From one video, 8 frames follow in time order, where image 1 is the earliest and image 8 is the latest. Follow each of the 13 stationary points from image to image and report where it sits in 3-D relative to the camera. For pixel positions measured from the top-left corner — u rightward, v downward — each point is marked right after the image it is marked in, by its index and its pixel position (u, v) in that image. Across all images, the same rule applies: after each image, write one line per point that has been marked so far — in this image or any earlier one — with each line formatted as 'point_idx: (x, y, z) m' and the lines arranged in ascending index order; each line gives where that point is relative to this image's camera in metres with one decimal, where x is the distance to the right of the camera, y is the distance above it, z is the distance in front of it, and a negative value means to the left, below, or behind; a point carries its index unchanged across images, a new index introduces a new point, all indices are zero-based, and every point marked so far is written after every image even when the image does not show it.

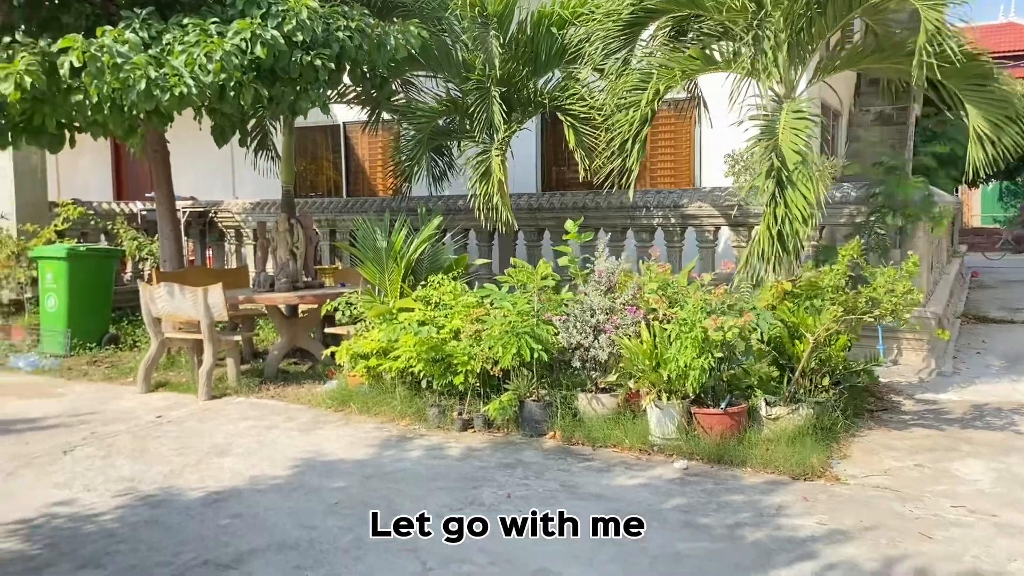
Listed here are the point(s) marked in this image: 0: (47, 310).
0: (-4.5, -0.2, +8.7) m
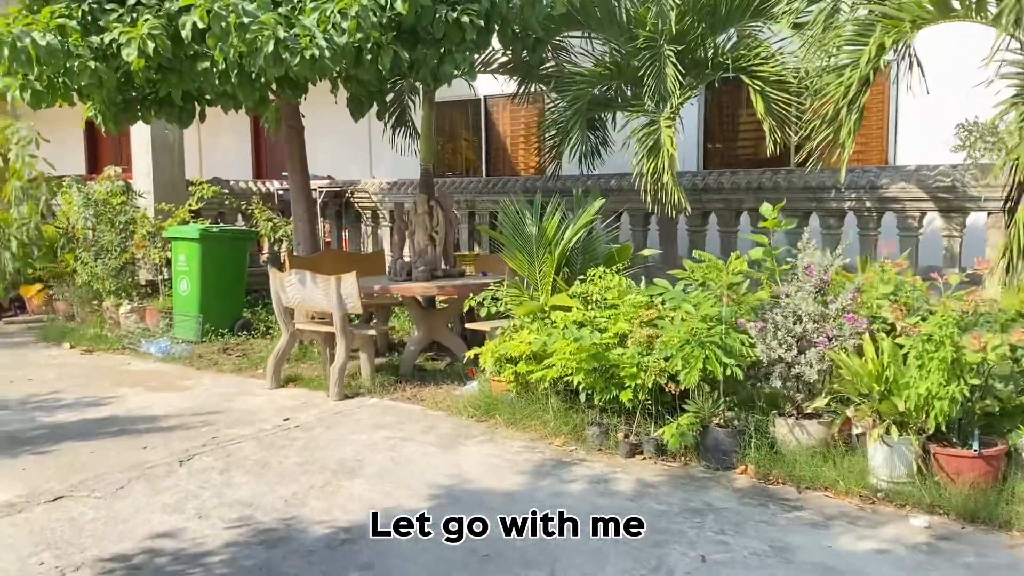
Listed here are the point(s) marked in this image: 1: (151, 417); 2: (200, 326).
0: (-3.1, -0.1, +8.3) m
1: (-2.3, -0.8, +5.8) m
2: (-2.9, -0.3, +8.2) m
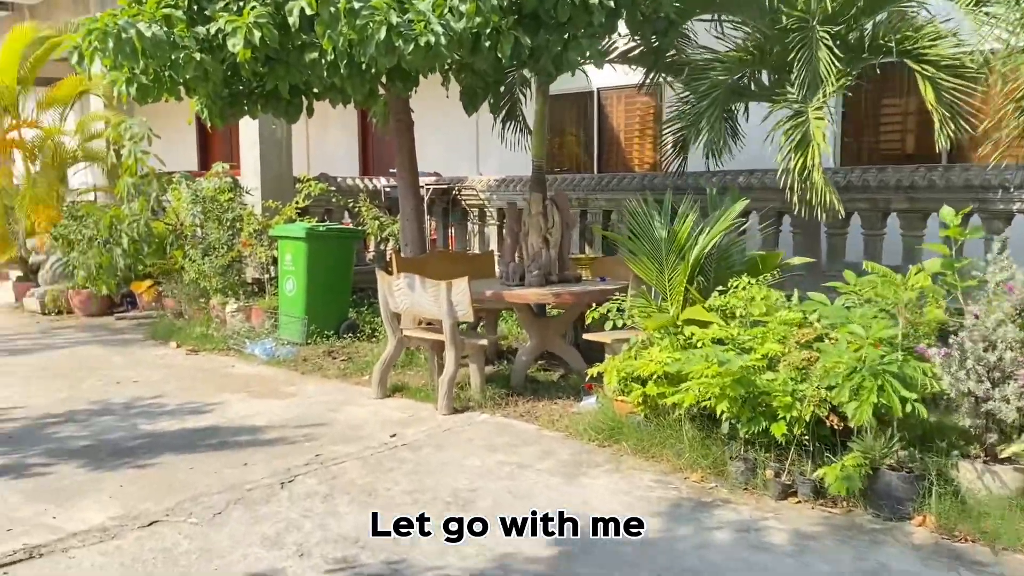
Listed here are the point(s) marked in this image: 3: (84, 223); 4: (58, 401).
0: (-2.1, -0.1, +8.0) m
1: (-1.6, -0.9, +5.5) m
2: (-1.8, -0.3, +7.9) m
3: (-4.6, +0.7, +9.6) m
4: (-3.1, -0.8, +6.1) m
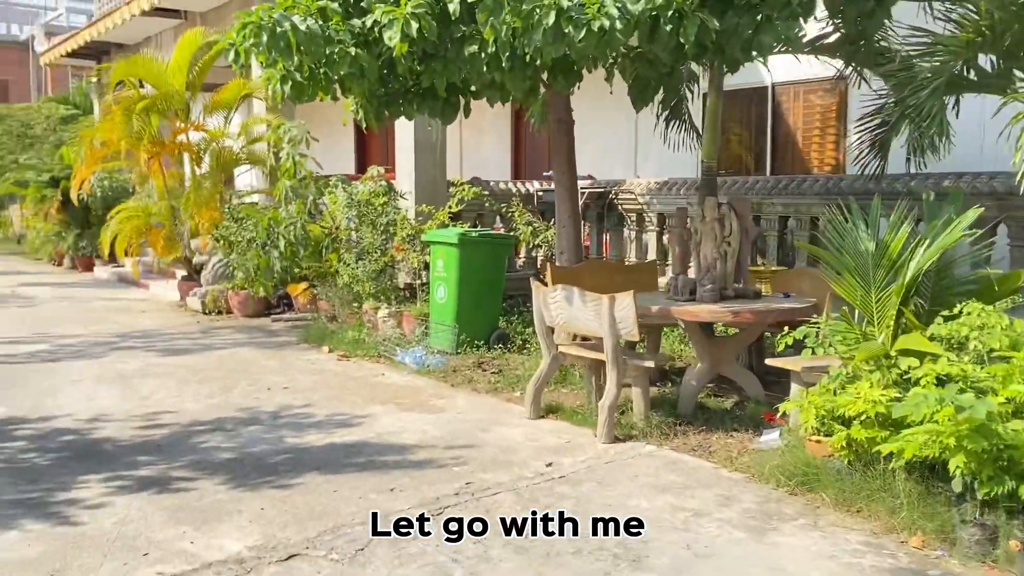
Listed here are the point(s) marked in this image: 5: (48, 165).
0: (-0.7, -0.1, +7.7) m
1: (-0.6, -0.9, +5.1) m
2: (-0.5, -0.4, +7.5) m
3: (-2.9, +0.7, +9.7) m
4: (-2.0, -0.8, +6.0) m
5: (-8.2, +2.2, +15.6) m
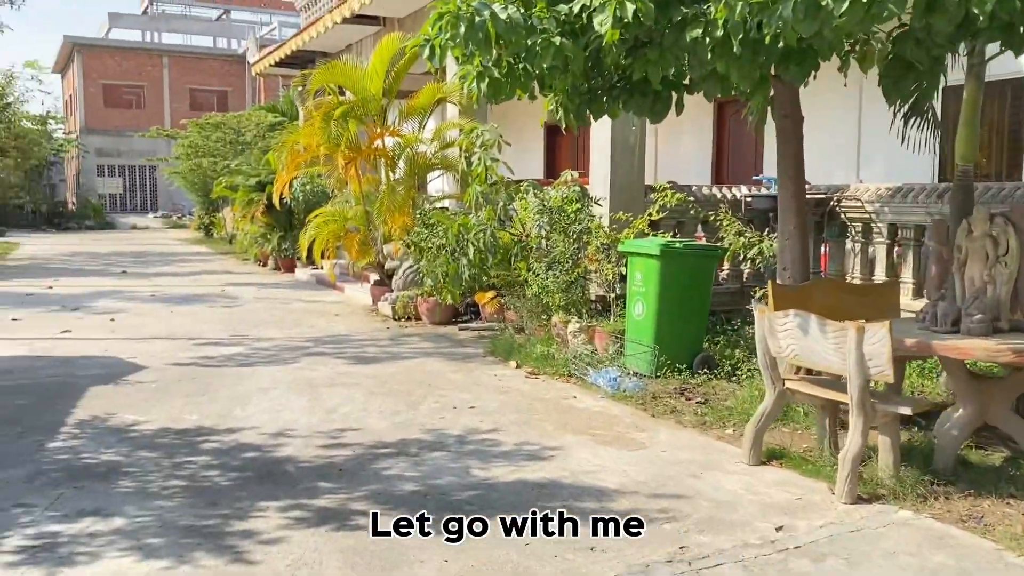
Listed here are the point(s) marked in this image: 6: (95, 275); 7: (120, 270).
0: (+1.0, -0.2, +7.0) m
1: (+0.4, -1.0, +4.5) m
2: (+1.1, -0.5, +6.8) m
3: (-0.8, +0.6, +9.4) m
4: (-0.8, -0.9, +5.6) m
5: (-4.7, +2.2, +16.3) m
6: (-7.7, +0.2, +16.4) m
7: (-7.7, +0.4, +17.4) m
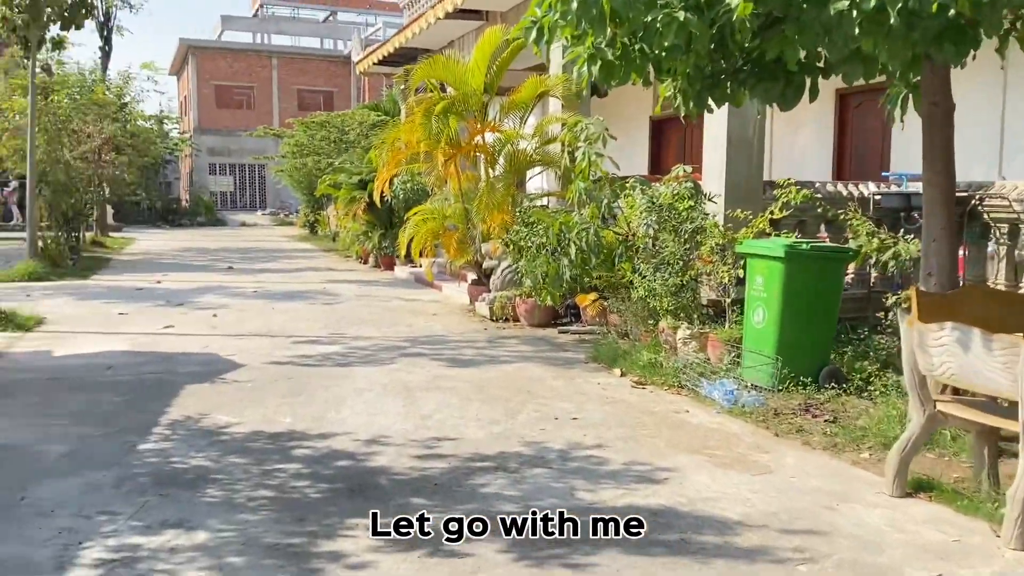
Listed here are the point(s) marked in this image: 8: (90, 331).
0: (+1.8, -0.3, +6.5) m
1: (+0.9, -1.1, +4.0) m
2: (+1.9, -0.6, +6.3) m
3: (+0.2, +0.6, +9.1) m
4: (-0.1, -0.9, +5.3) m
5: (-2.8, +2.2, +16.3) m
6: (-5.8, +0.3, +16.8) m
7: (-5.7, +0.4, +17.7) m
8: (-4.4, -0.4, +9.2) m
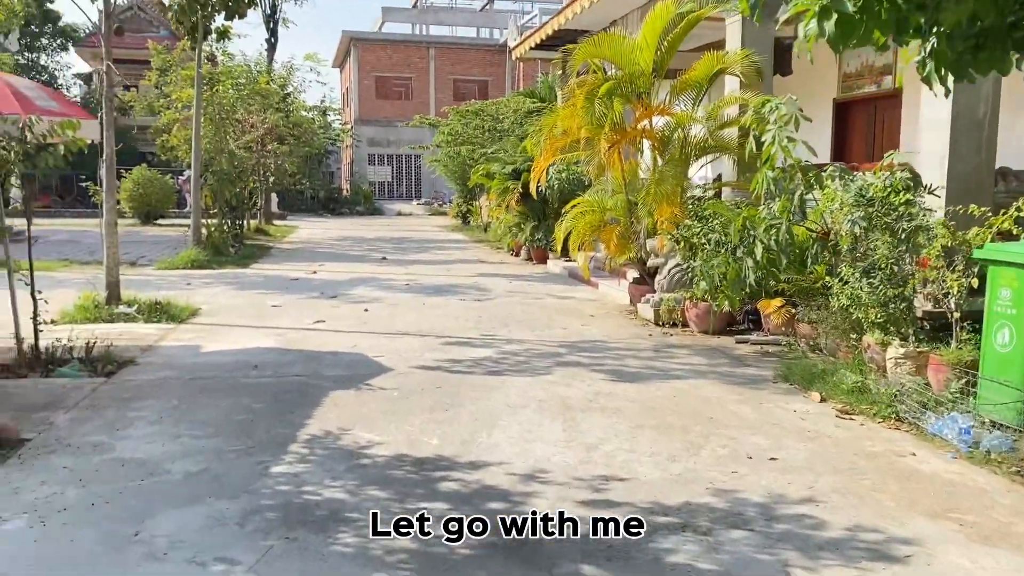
0: (+2.9, -0.4, +5.3) m
1: (+1.6, -1.1, +3.0) m
2: (+2.9, -0.7, +5.0) m
3: (+1.8, +0.6, +8.0) m
4: (+0.8, -0.9, +4.4) m
5: (0.0, +2.3, +15.7) m
6: (-2.9, +0.5, +16.7) m
7: (-2.6, +0.6, +17.6) m
8: (-2.7, -0.4, +8.9) m
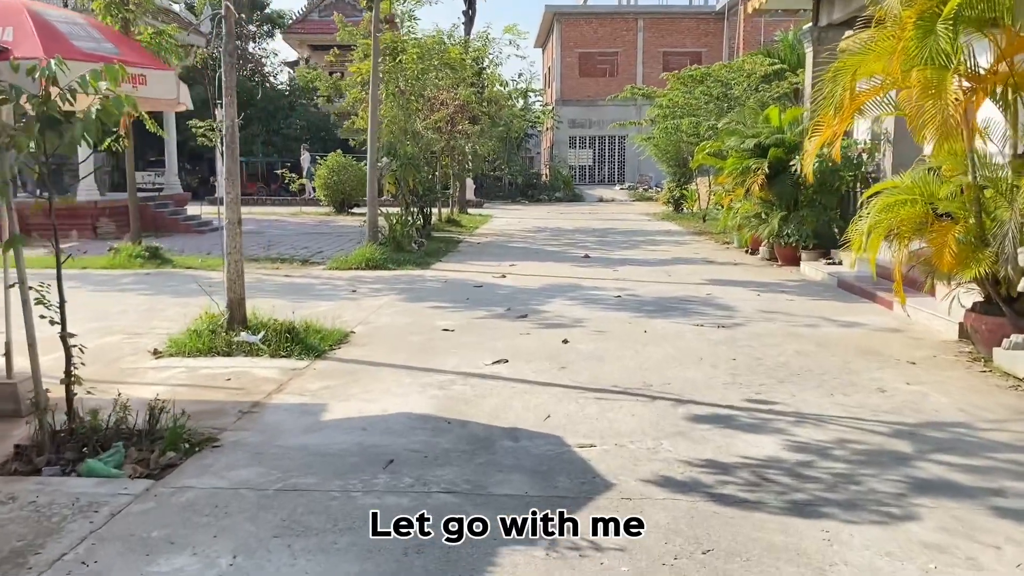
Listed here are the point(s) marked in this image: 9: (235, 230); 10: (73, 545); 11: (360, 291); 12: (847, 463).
0: (+3.8, -0.7, +1.6) m
1: (+2.1, -1.5, -0.4) m
2: (+3.8, -1.0, +1.3) m
3: (+3.4, +0.3, +4.5) m
4: (+1.6, -1.2, +1.2) m
5: (+3.4, +2.2, +12.3) m
6: (+0.7, +0.5, +13.9) m
7: (+1.2, +0.6, +14.8) m
8: (-0.8, -0.5, +6.4) m
9: (-2.1, +0.4, +6.8) m
10: (-1.6, -1.0, +3.3) m
11: (-1.8, 0.0, +10.2) m
12: (+1.6, -0.8, +4.3) m
